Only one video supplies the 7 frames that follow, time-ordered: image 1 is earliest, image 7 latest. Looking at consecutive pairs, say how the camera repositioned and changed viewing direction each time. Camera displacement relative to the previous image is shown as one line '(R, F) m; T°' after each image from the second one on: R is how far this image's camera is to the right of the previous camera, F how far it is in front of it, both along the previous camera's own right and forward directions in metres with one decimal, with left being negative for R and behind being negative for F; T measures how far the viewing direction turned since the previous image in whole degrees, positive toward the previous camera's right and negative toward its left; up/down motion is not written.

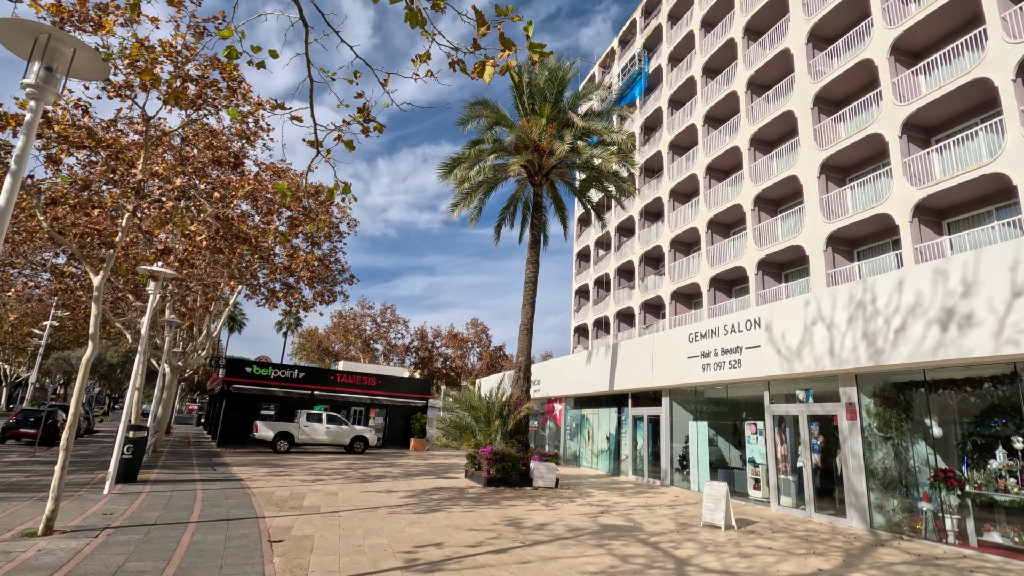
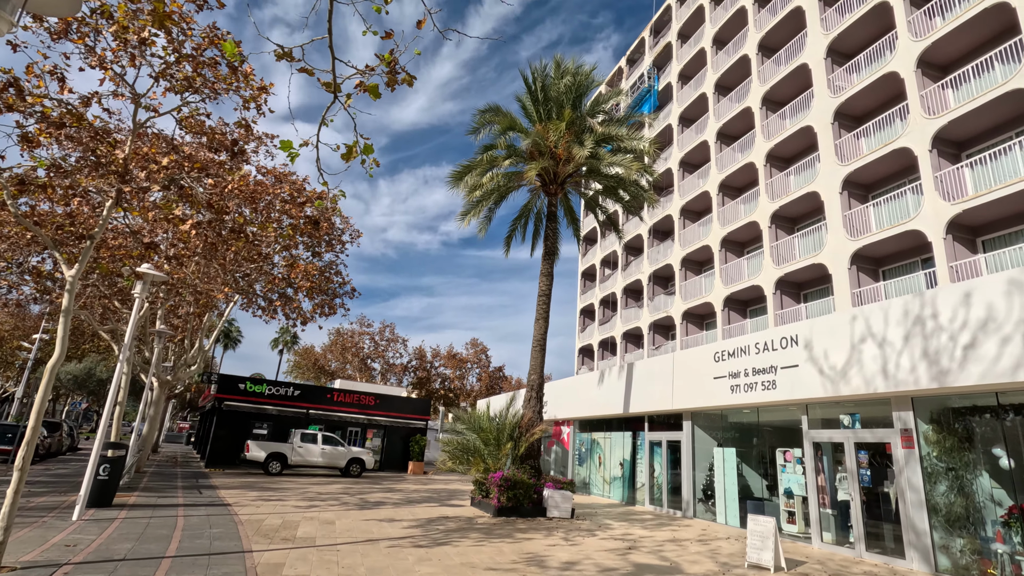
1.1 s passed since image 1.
(-0.4, +0.9) m; 0°
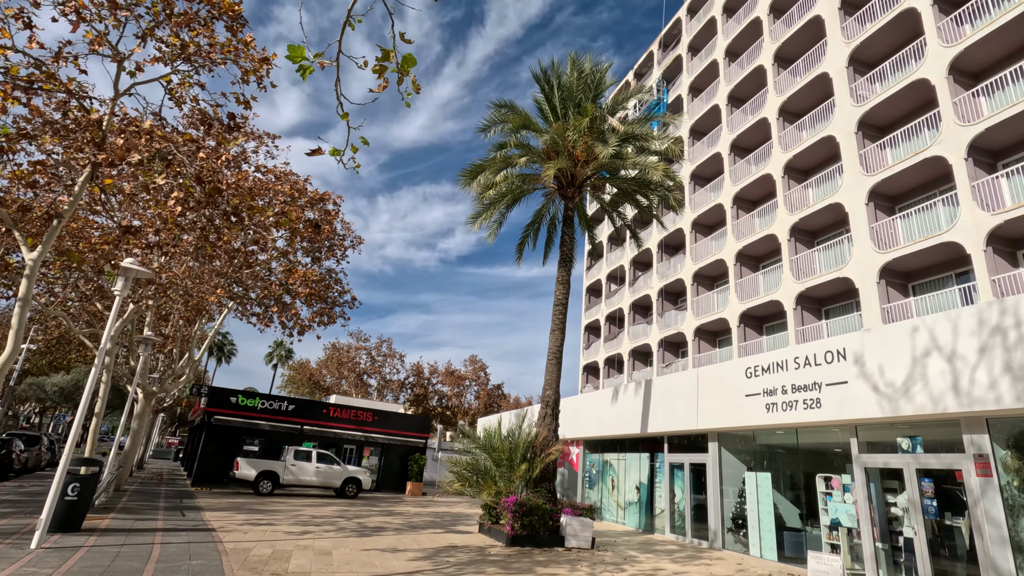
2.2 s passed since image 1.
(-0.5, +1.0) m; 0°
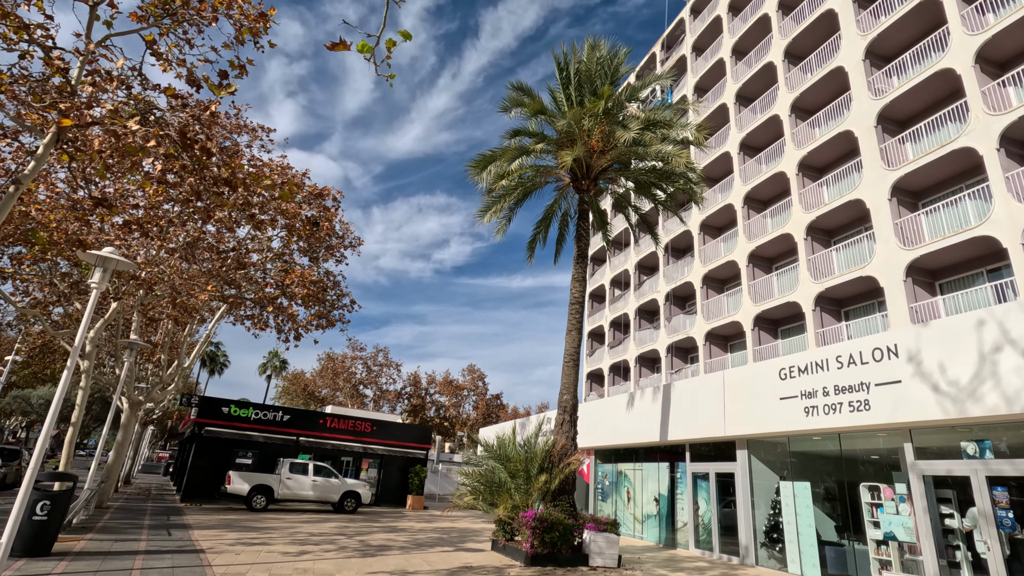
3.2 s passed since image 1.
(-0.5, +0.9) m; +1°
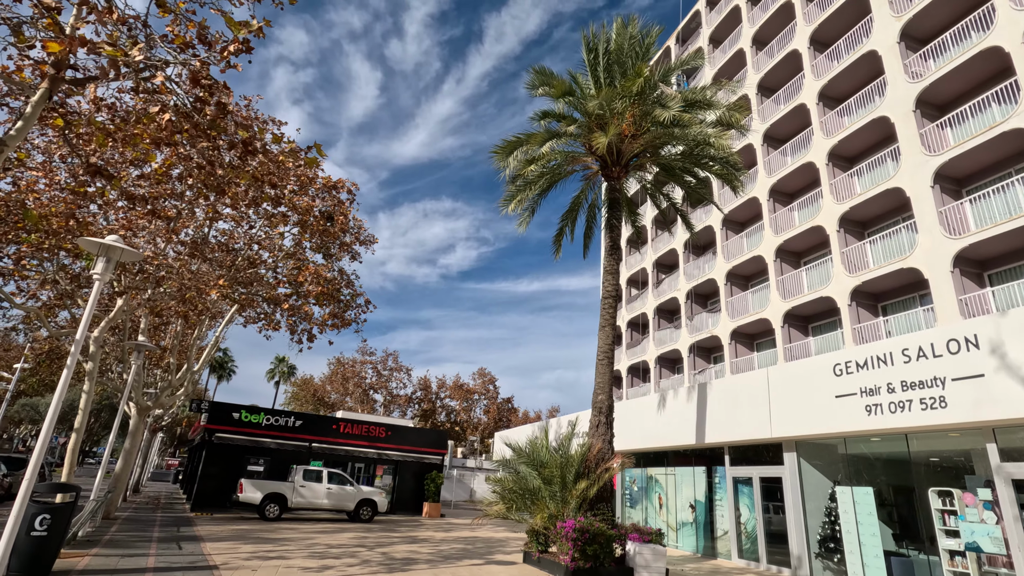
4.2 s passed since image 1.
(-0.5, +0.8) m; -1°
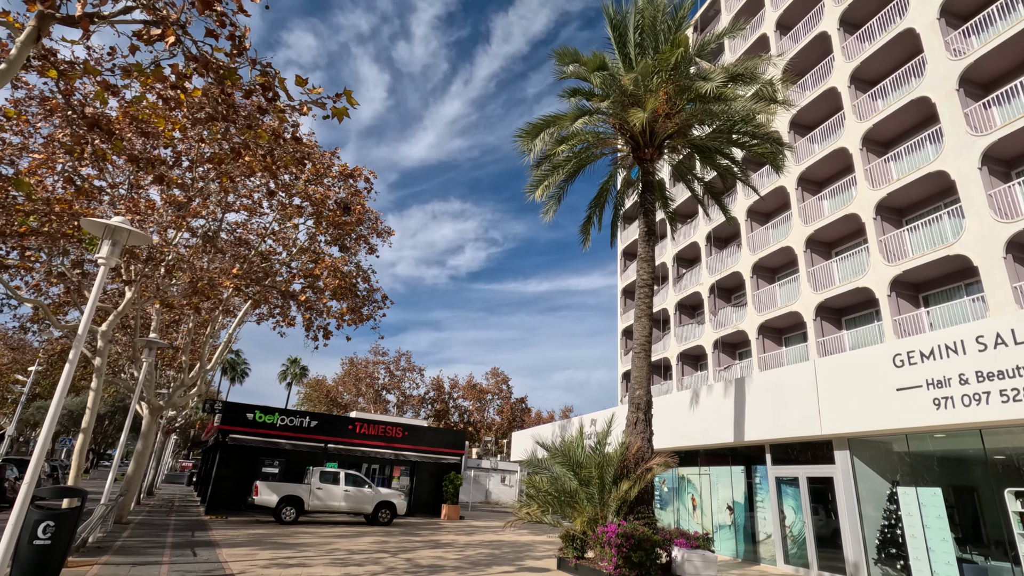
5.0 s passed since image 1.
(-0.5, +0.7) m; -1°
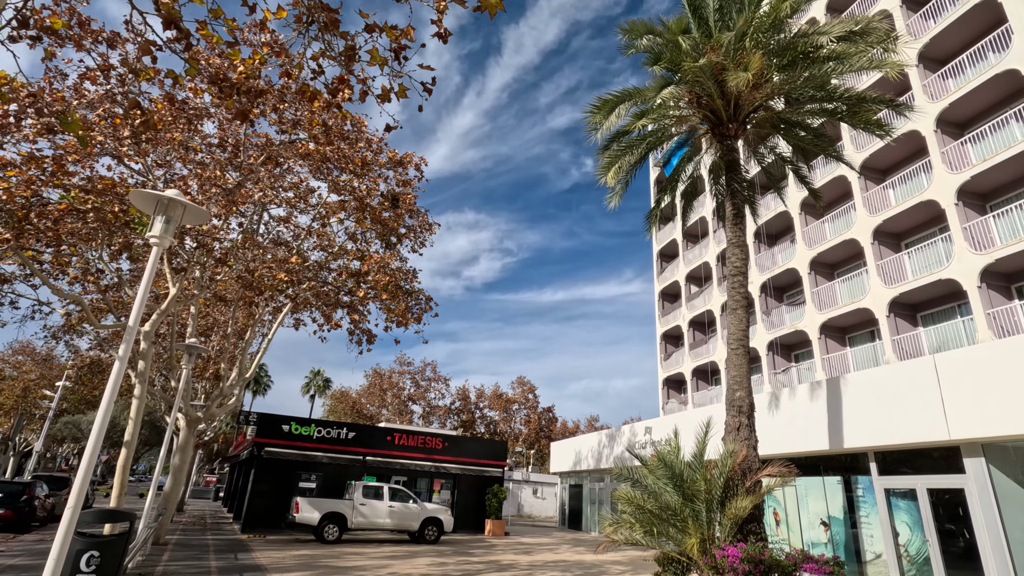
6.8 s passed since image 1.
(-1.3, +1.2) m; -2°
